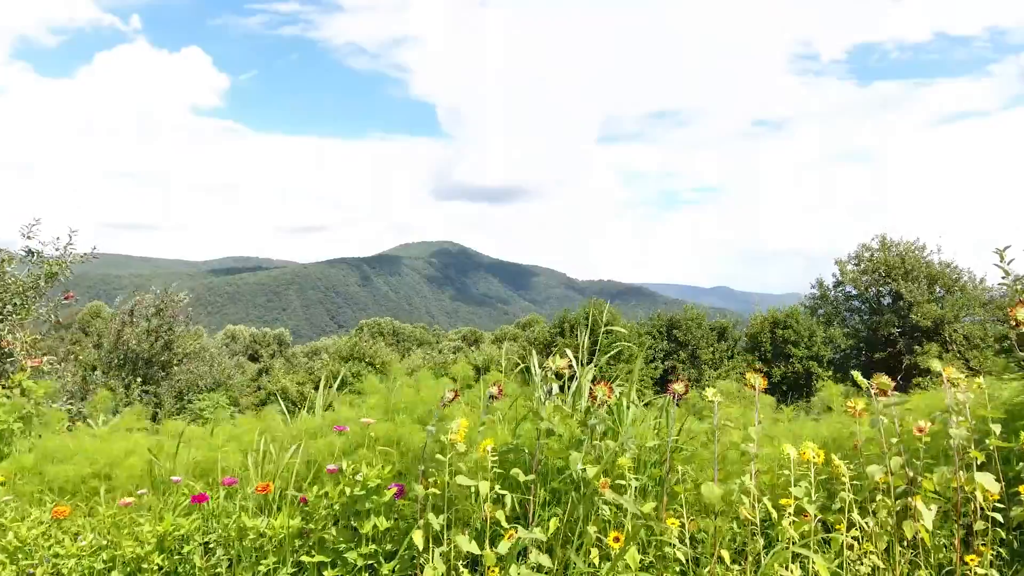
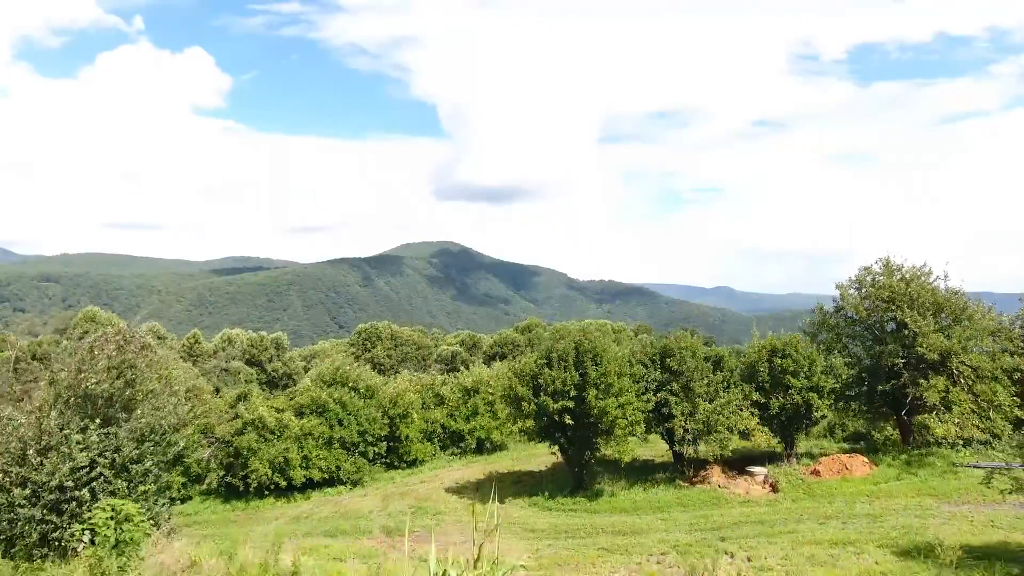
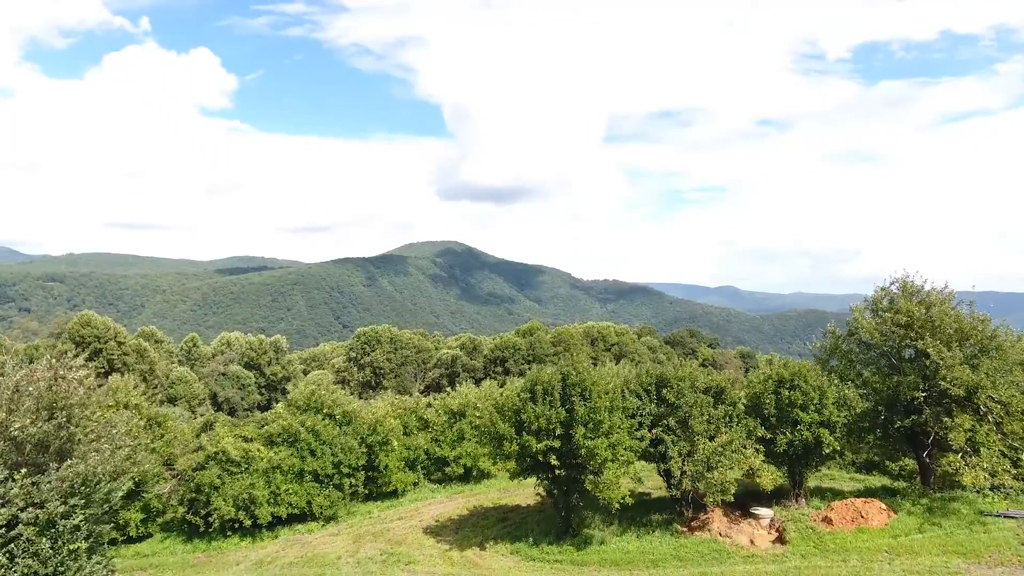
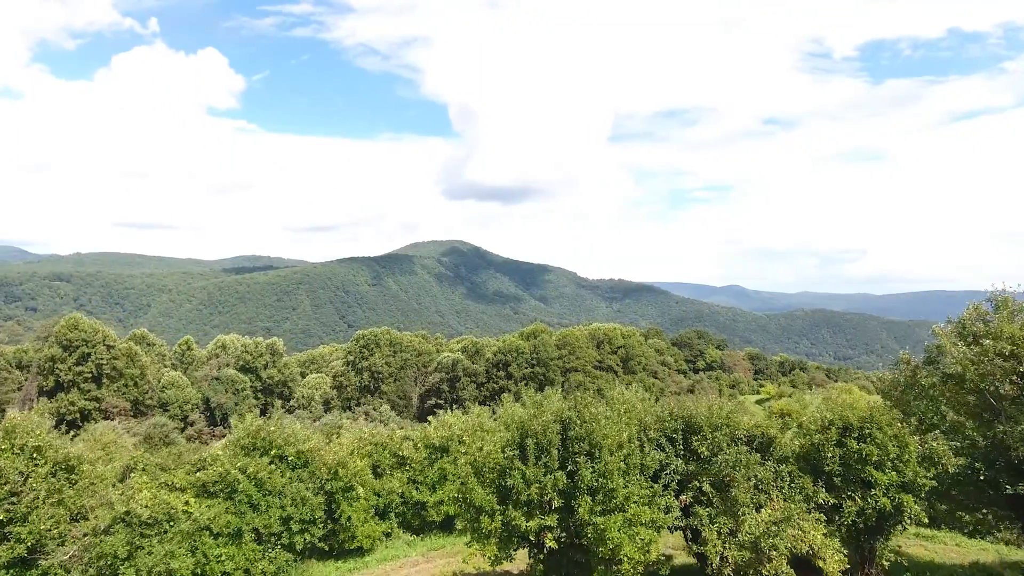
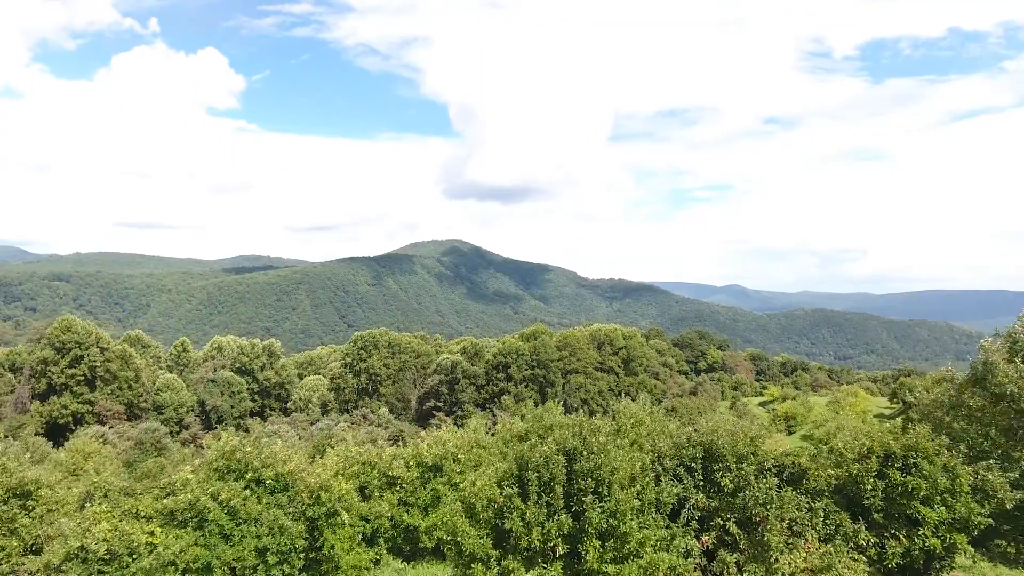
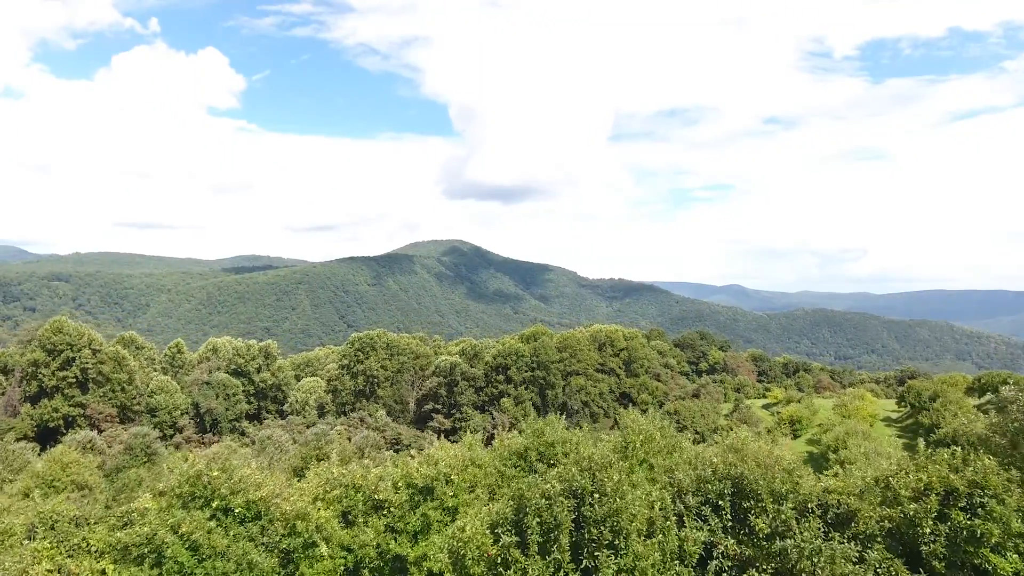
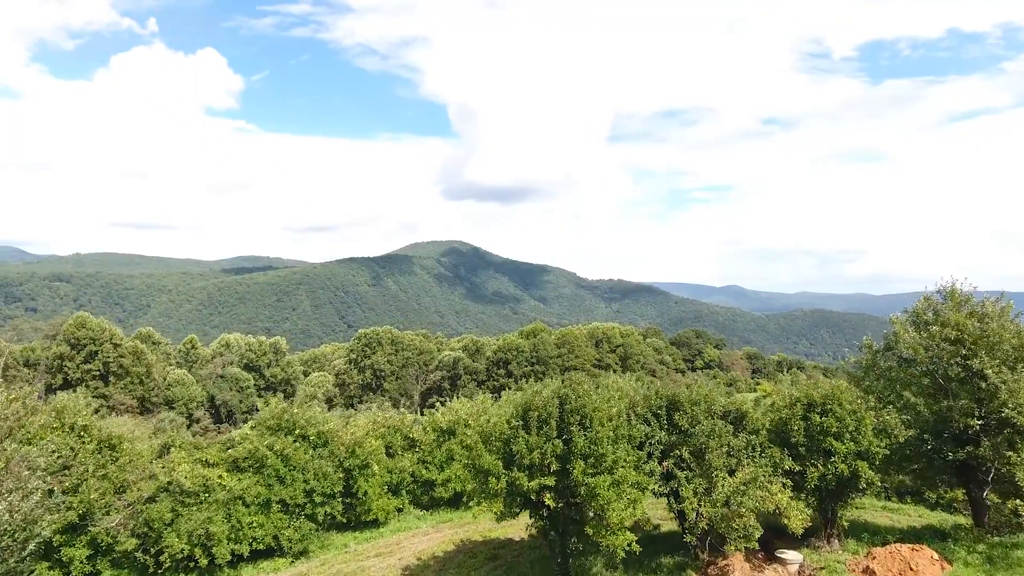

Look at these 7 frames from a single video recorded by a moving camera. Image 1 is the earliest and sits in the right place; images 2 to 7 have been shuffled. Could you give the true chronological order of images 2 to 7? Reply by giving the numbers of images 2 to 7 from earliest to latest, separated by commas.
2, 3, 7, 4, 5, 6
